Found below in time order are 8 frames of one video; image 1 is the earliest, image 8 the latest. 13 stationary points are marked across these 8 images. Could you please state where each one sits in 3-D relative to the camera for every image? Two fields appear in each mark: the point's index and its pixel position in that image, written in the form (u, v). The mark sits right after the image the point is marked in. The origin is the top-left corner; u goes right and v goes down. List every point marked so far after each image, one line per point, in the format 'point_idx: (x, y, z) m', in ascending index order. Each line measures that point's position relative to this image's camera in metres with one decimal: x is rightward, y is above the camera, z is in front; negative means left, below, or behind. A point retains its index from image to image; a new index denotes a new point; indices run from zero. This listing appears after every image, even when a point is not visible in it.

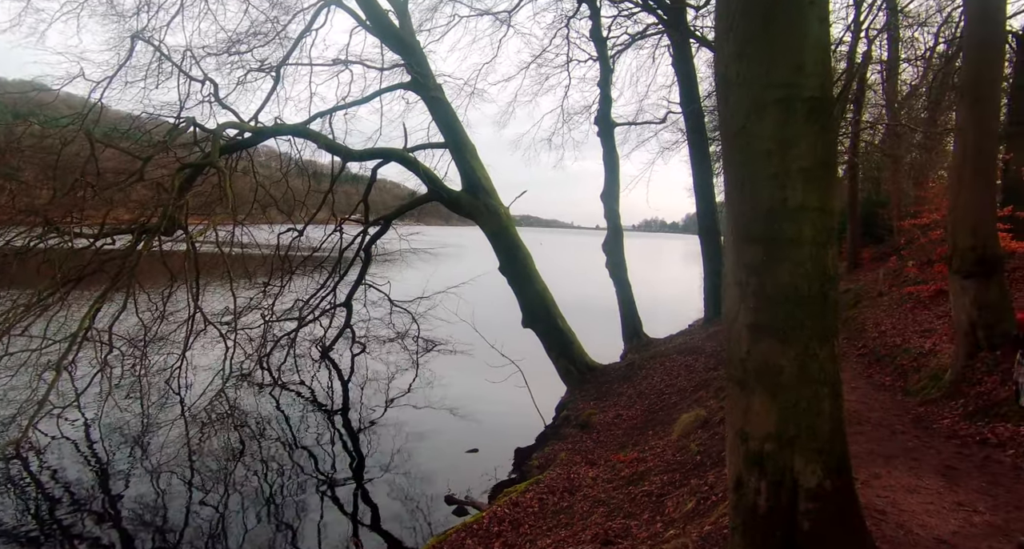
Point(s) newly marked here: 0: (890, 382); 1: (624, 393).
0: (+6.0, -1.7, +9.4) m
1: (+2.0, -2.2, +11.2) m
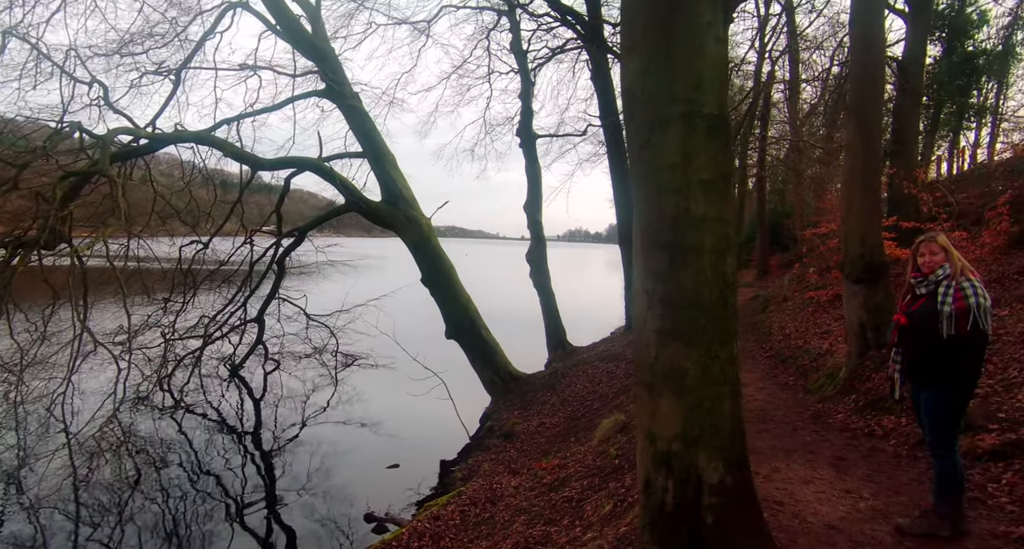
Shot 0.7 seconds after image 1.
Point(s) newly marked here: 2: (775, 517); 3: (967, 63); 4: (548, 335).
0: (+4.7, -1.8, +10.0) m
1: (+0.6, -2.4, +11.3) m
2: (+2.1, -1.9, +4.7) m
3: (+14.4, +6.8, +18.8) m
4: (+0.8, -1.6, +15.4) m
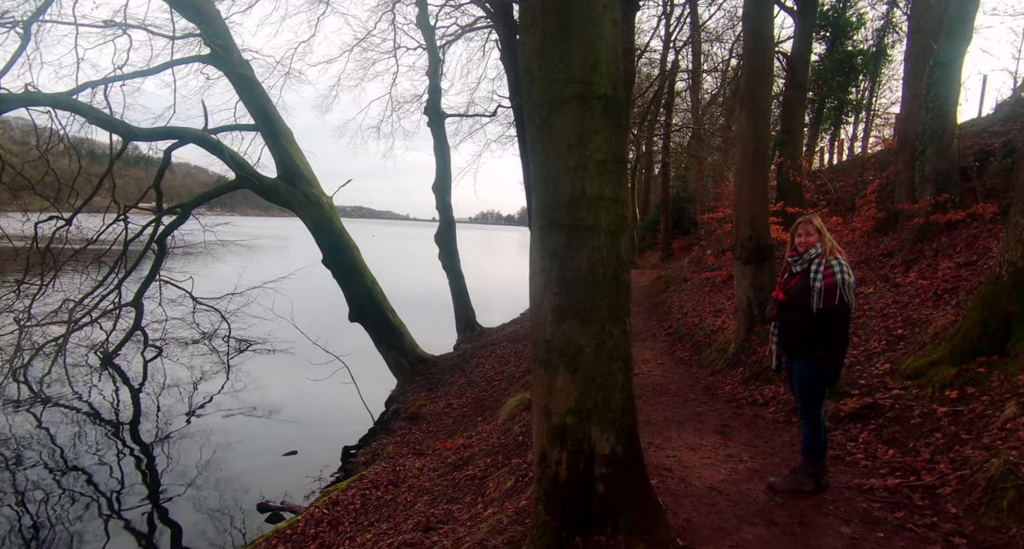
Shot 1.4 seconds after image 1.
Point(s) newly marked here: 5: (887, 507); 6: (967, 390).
0: (+3.2, -1.5, +10.6) m
1: (-1.1, -2.1, +11.3) m
2: (+1.3, -1.8, +5.0) m
3: (+11.6, +7.4, +20.4) m
4: (-1.5, -1.1, +15.4) m
5: (+2.8, -1.7, +4.4) m
6: (+4.4, -1.1, +5.7) m
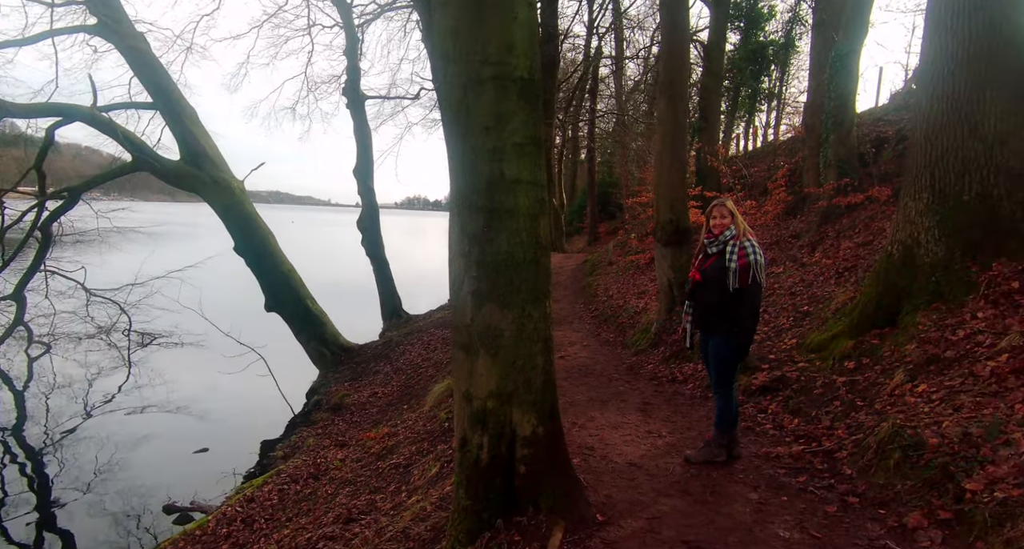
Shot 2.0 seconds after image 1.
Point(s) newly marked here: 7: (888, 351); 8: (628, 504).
0: (+1.9, -1.2, +10.8) m
1: (-2.4, -1.8, +11.1) m
2: (+0.6, -1.6, +5.1) m
3: (+9.0, +8.1, +21.3) m
4: (-3.3, -0.8, +15.1) m
5: (+2.2, -1.6, +4.7) m
6: (+3.6, -0.9, +6.1) m
7: (+3.8, -0.8, +6.0) m
8: (+0.8, -1.7, +4.2) m
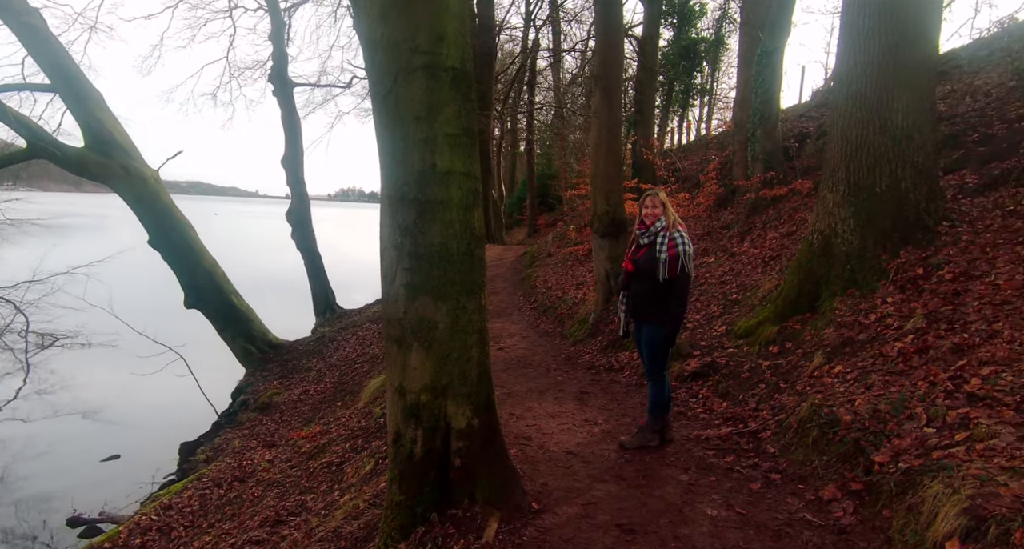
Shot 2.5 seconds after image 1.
0: (+0.8, -1.0, +11.0) m
1: (-3.5, -1.7, +10.8) m
2: (+0.1, -1.5, +5.1) m
3: (+6.7, +8.5, +22.0) m
4: (-4.8, -0.6, +14.7) m
5: (+1.7, -1.5, +4.8) m
6: (+3.0, -0.8, +6.4) m
7: (+3.2, -0.6, +6.3) m
8: (+0.4, -1.6, +4.3) m
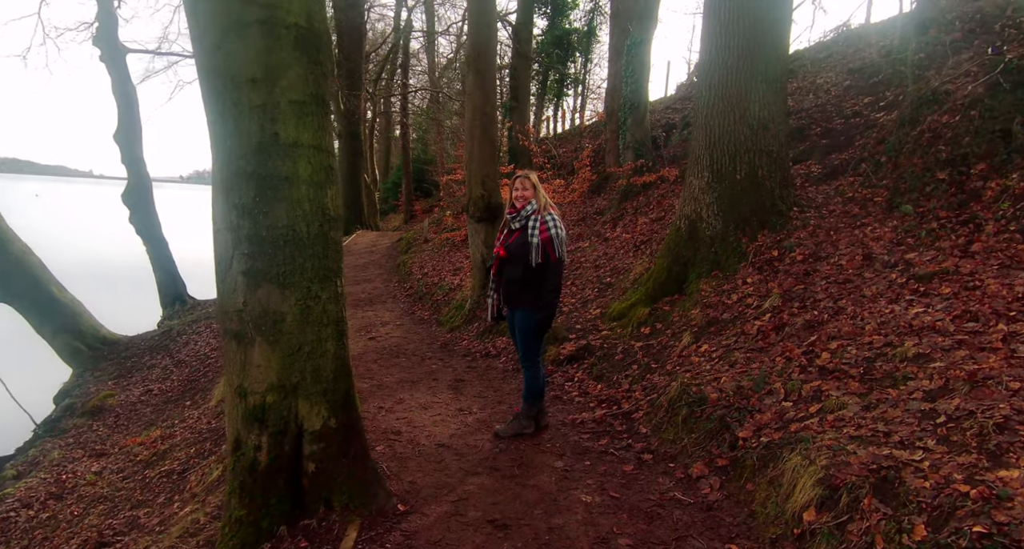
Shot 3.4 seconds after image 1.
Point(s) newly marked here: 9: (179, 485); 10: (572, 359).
0: (-1.4, -0.7, +10.6) m
1: (-5.6, -1.5, +9.6) m
2: (-1.0, -1.4, +4.7) m
3: (+2.2, +9.0, +22.3) m
4: (-7.7, -0.3, +13.1) m
5: (+0.7, -1.3, +4.8) m
6: (+1.6, -0.6, +6.6) m
7: (+1.8, -0.5, +6.5) m
8: (-0.5, -1.4, +4.0) m
9: (-3.2, -2.0, +5.7) m
10: (+0.7, -1.0, +6.7) m
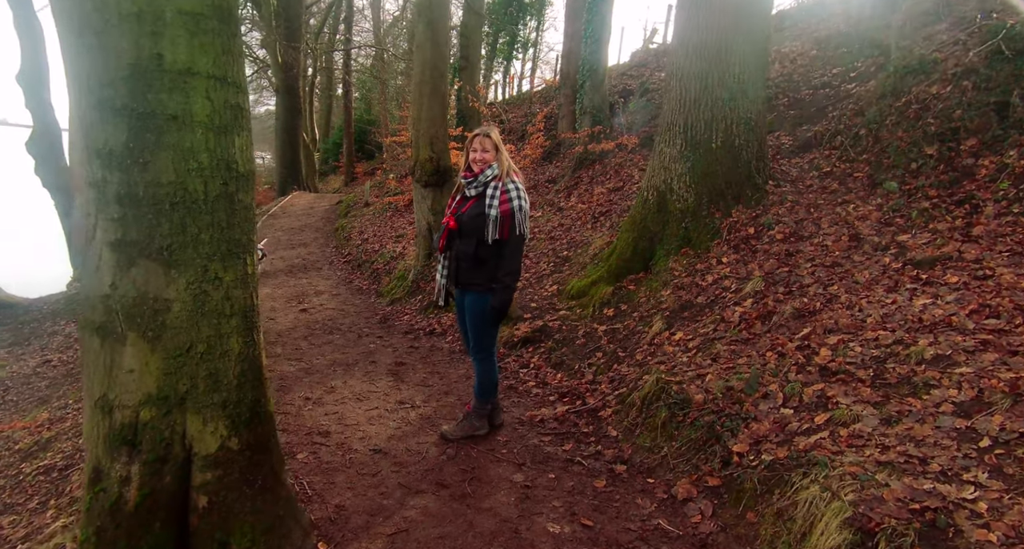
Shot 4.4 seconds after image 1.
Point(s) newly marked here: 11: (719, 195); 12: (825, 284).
0: (-2.3, -0.2, +9.7) m
1: (-6.4, -0.9, +8.3) m
2: (-1.3, -1.2, +3.9) m
3: (+0.4, +10.1, +21.2) m
4: (-8.7, +0.5, +11.6) m
5: (+0.3, -1.2, +4.1) m
6: (+1.1, -0.3, +6.0) m
7: (+1.3, -0.2, +5.9) m
8: (-0.8, -1.3, +3.2) m
9: (-3.6, -1.7, +4.7) m
10: (+0.2, -0.7, +6.0) m
11: (+2.2, +0.8, +6.2) m
12: (+2.4, -0.1, +4.6) m
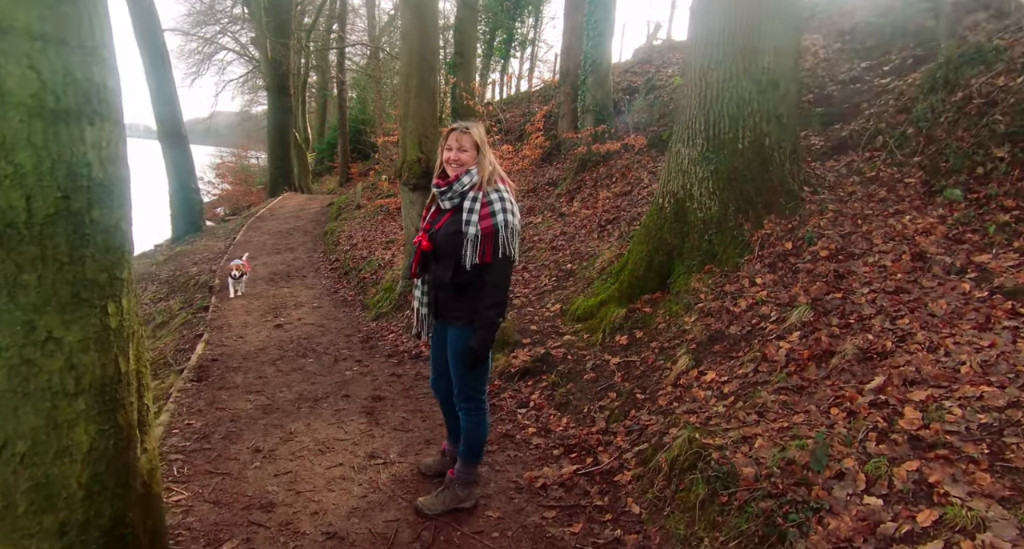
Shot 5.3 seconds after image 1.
0: (-2.3, -0.4, +8.8) m
1: (-6.4, -1.1, +7.5) m
2: (-1.3, -1.4, +3.1) m
3: (+0.4, +9.9, +20.3) m
4: (-8.8, +0.3, +10.7) m
5: (+0.3, -1.4, +3.3) m
6: (+1.1, -0.5, +5.1) m
7: (+1.3, -0.4, +5.0) m
8: (-0.8, -1.5, +2.4) m
9: (-3.7, -1.9, +3.8) m
10: (+0.1, -0.9, +5.2) m
11: (+2.2, +0.7, +5.4) m
12: (+2.4, -0.3, +3.7) m
